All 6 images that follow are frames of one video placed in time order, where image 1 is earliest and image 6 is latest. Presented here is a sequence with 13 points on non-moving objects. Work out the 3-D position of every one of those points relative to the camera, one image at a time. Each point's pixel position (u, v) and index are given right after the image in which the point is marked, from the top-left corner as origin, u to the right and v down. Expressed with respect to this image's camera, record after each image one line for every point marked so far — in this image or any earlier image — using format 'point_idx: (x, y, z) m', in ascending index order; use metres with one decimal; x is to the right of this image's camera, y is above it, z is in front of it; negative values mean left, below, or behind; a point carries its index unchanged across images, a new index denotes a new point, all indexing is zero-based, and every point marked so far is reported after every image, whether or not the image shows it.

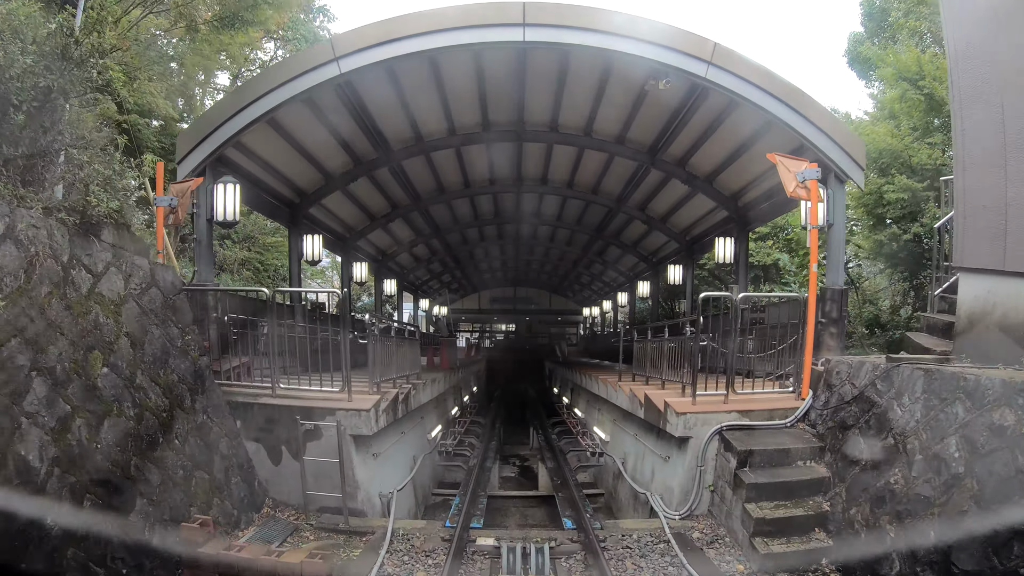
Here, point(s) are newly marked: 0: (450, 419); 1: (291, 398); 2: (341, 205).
0: (-1.4, -2.9, +10.4) m
1: (-2.5, -1.3, +5.3) m
2: (-3.8, +1.8, +10.3) m
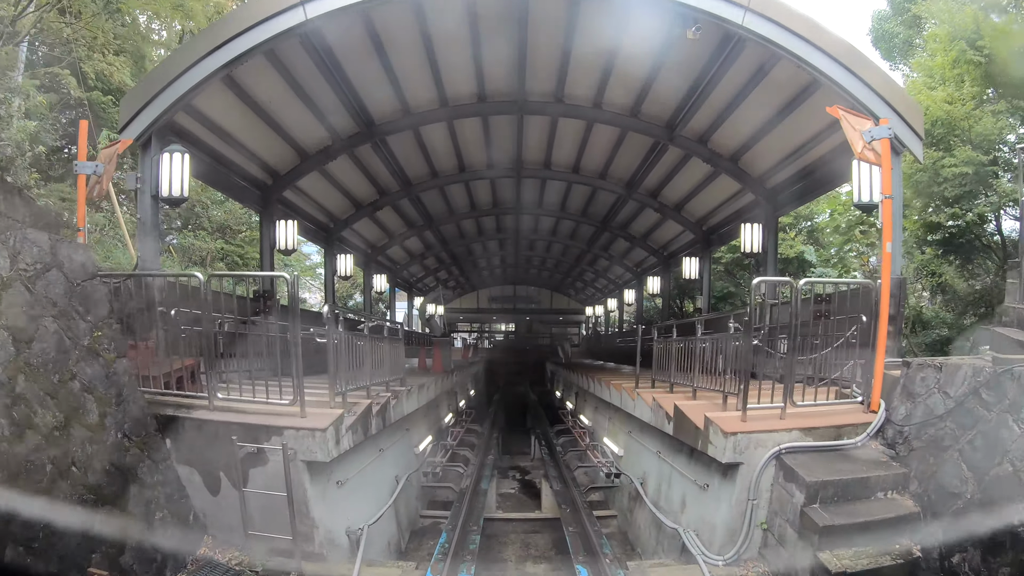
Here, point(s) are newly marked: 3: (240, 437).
0: (-1.4, -2.8, +9.3) m
1: (-2.5, -1.1, +4.2) m
2: (-3.8, +2.0, +9.2) m
3: (-2.3, -1.3, +4.0) m
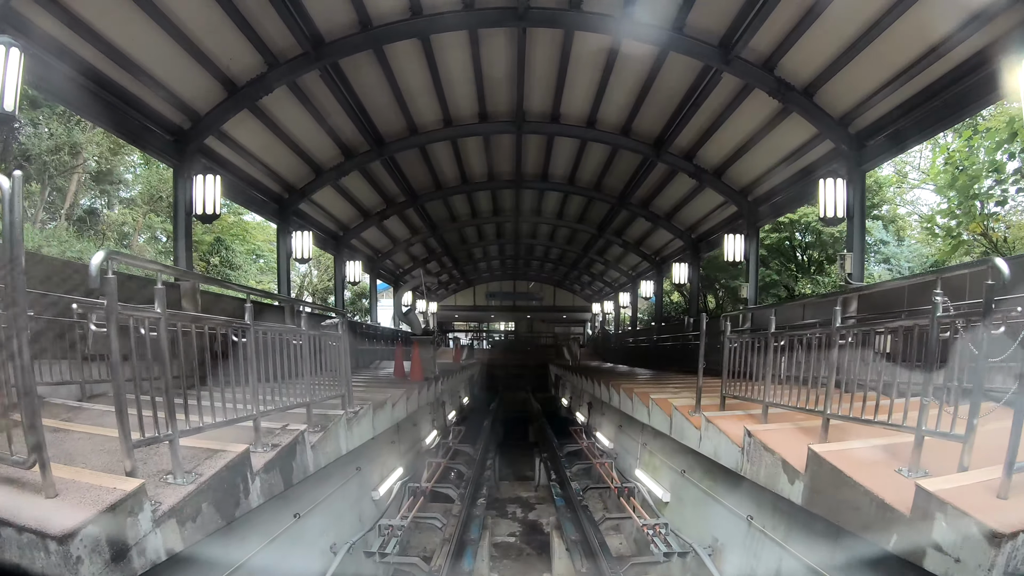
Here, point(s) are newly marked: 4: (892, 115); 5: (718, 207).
0: (-1.4, -2.5, +7.1) m
1: (-2.5, -0.8, +2.0) m
2: (-3.8, +2.2, +7.1) m
3: (-2.3, -1.0, +1.8) m
4: (+4.7, +2.2, +5.8) m
5: (+4.1, +1.6, +9.4) m
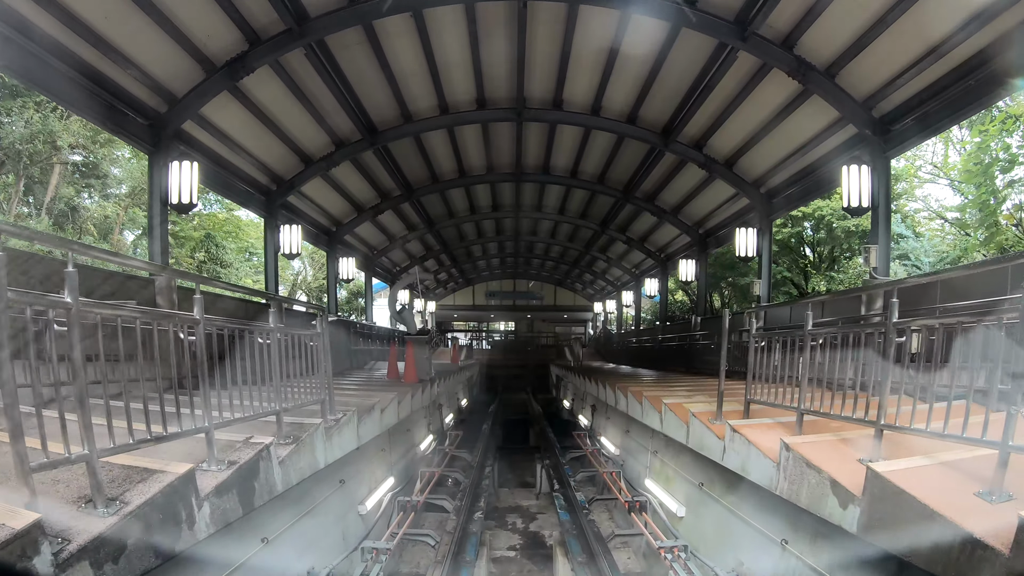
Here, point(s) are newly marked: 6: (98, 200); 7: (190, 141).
0: (-1.4, -2.5, +6.7) m
1: (-2.5, -0.8, +1.6) m
2: (-3.8, +2.3, +6.6) m
3: (-2.3, -0.9, +1.4) m
4: (+4.7, +2.2, +5.4) m
5: (+4.1, +1.7, +9.0) m
6: (-9.5, +2.0, +10.6) m
7: (-4.3, +2.0, +6.3) m
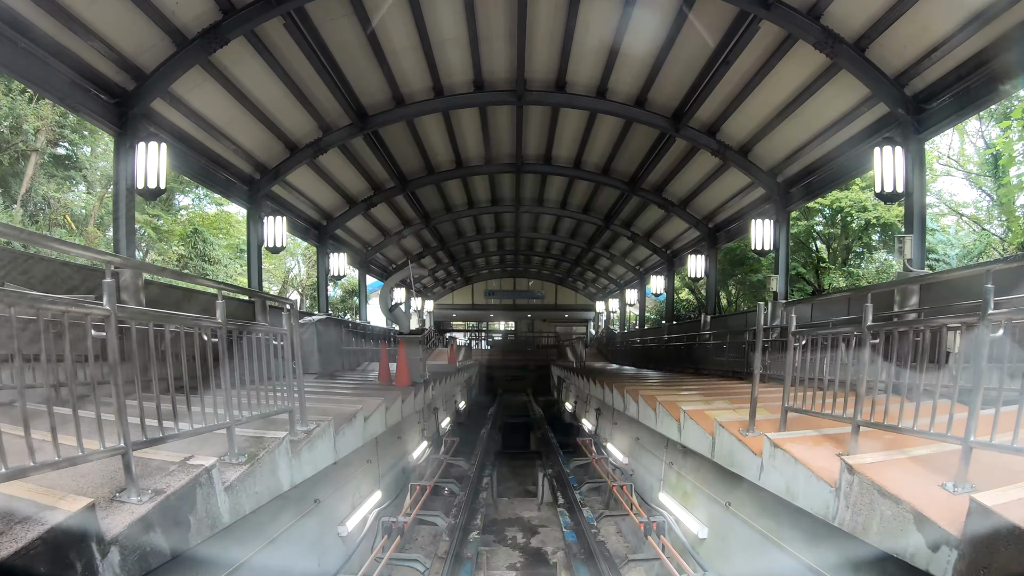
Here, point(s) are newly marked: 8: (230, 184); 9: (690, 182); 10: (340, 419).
0: (-1.4, -2.4, +6.2) m
1: (-2.5, -0.7, +1.1) m
2: (-3.8, +2.3, +6.1) m
3: (-2.3, -0.9, +0.9) m
4: (+4.7, +2.3, +4.9) m
5: (+4.1, +1.8, +8.5) m
6: (-9.5, +2.1, +10.1) m
7: (-4.3, +2.0, +5.8) m
8: (-4.2, +1.5, +7.0) m
9: (+3.4, +2.0, +9.0) m
10: (-1.4, -1.0, +3.7) m
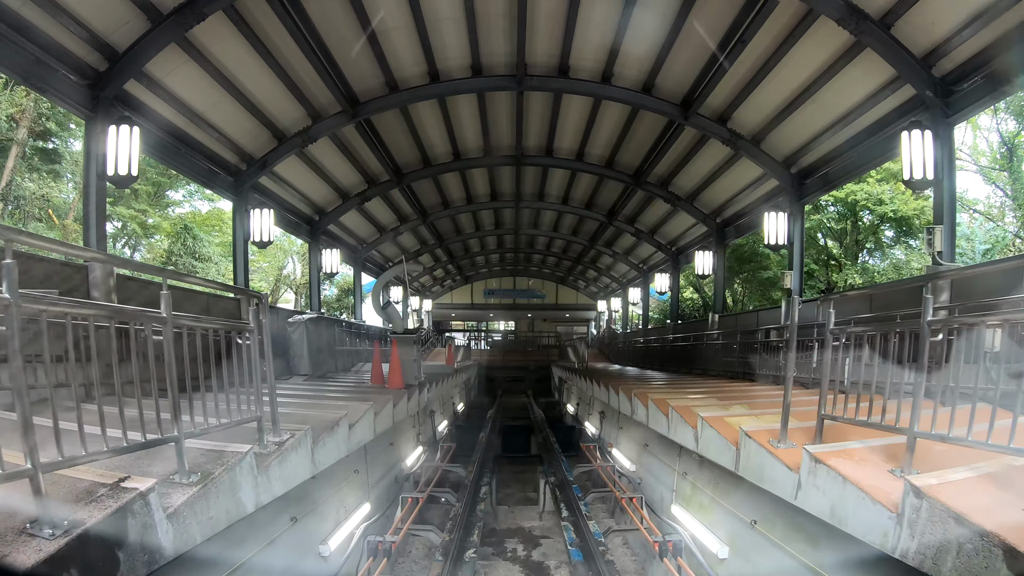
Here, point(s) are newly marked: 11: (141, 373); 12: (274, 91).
0: (-1.4, -2.4, +5.8) m
1: (-2.5, -0.7, +0.7) m
2: (-3.8, +2.4, +5.8) m
3: (-2.3, -0.8, +0.5) m
4: (+4.7, +2.3, +4.5) m
5: (+4.1, +1.8, +8.1) m
6: (-9.5, +2.1, +9.7) m
7: (-4.3, +2.1, +5.4) m
8: (-4.2, +1.6, +6.7) m
9: (+3.4, +2.1, +8.6) m
10: (-1.4, -1.0, +3.4) m
11: (-3.3, -0.8, +4.1) m
12: (-3.1, +2.6, +6.3) m
